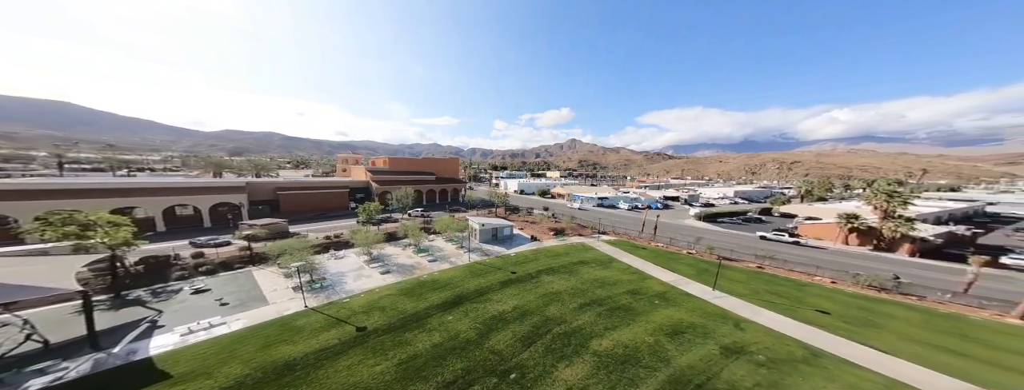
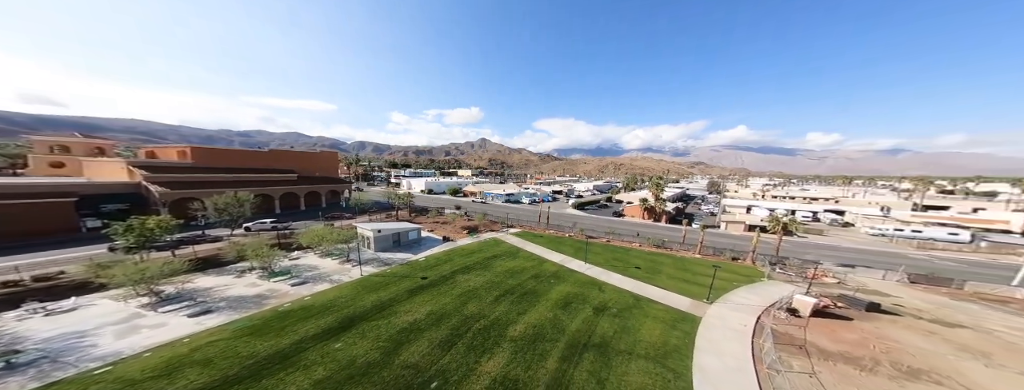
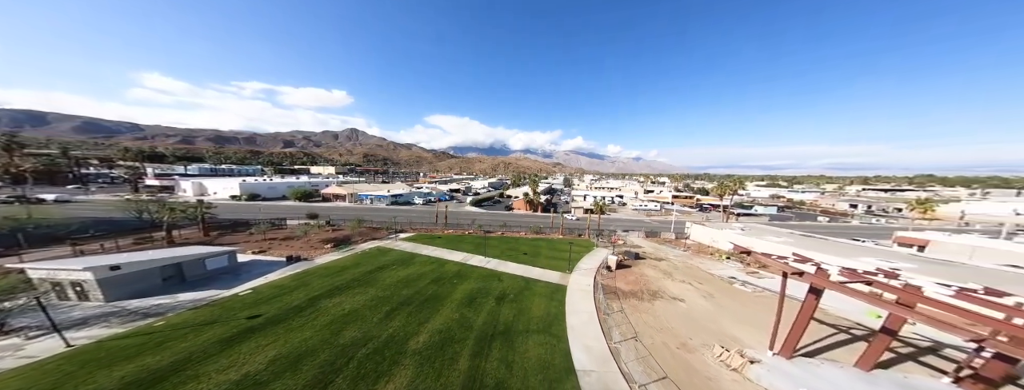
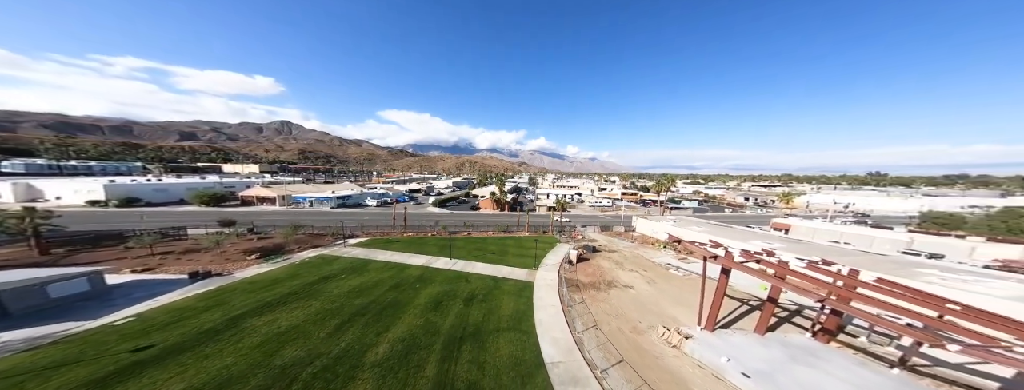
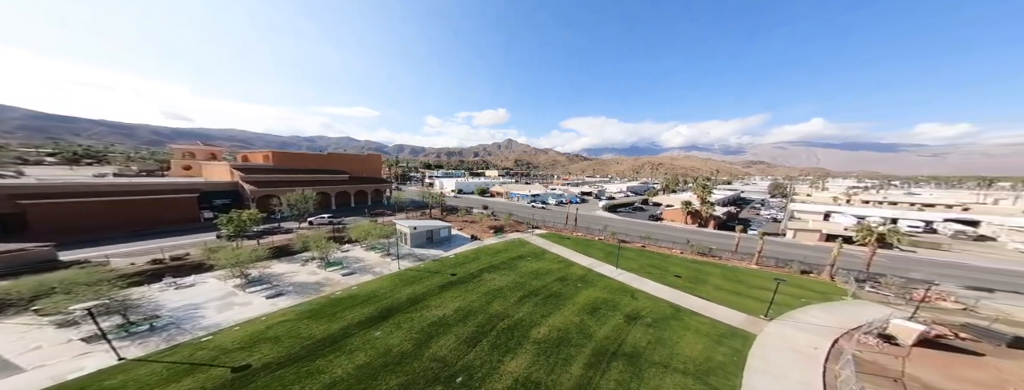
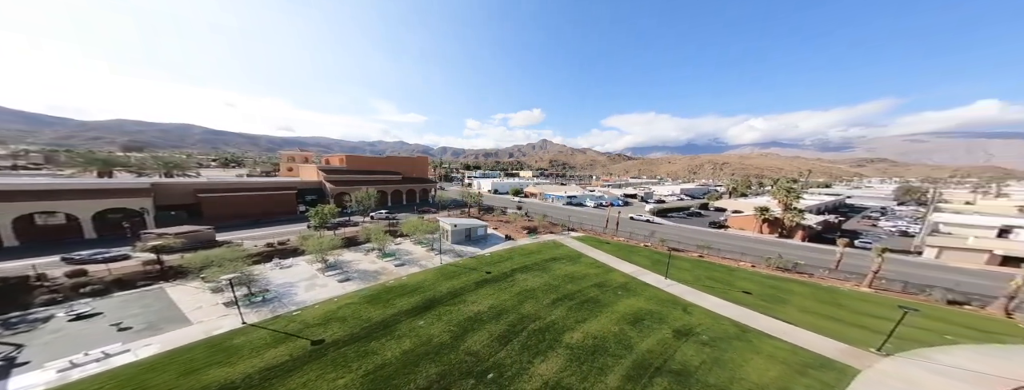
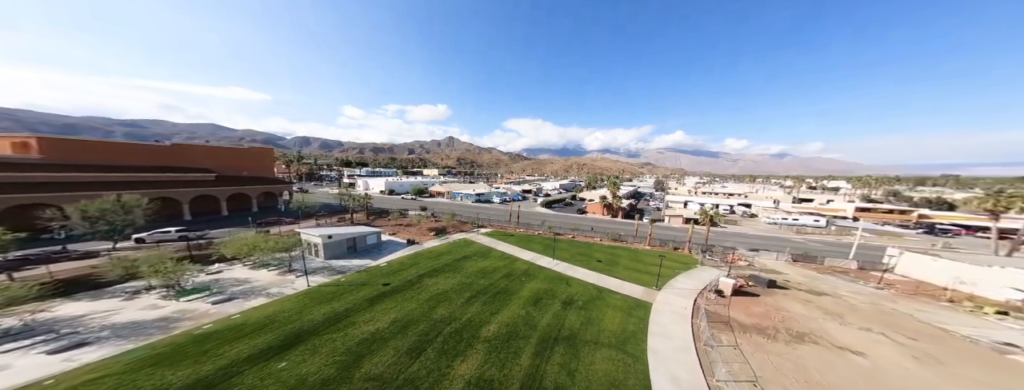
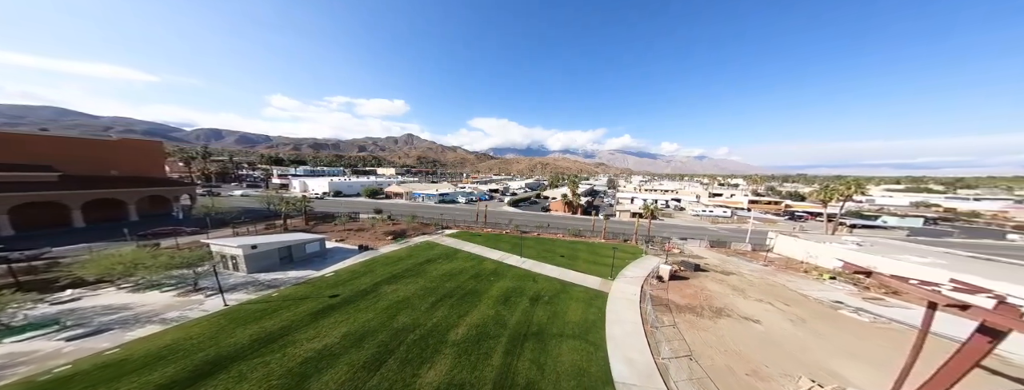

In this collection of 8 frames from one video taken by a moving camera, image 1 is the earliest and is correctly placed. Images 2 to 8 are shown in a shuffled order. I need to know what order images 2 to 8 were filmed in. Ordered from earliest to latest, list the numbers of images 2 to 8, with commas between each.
6, 5, 2, 7, 8, 3, 4
